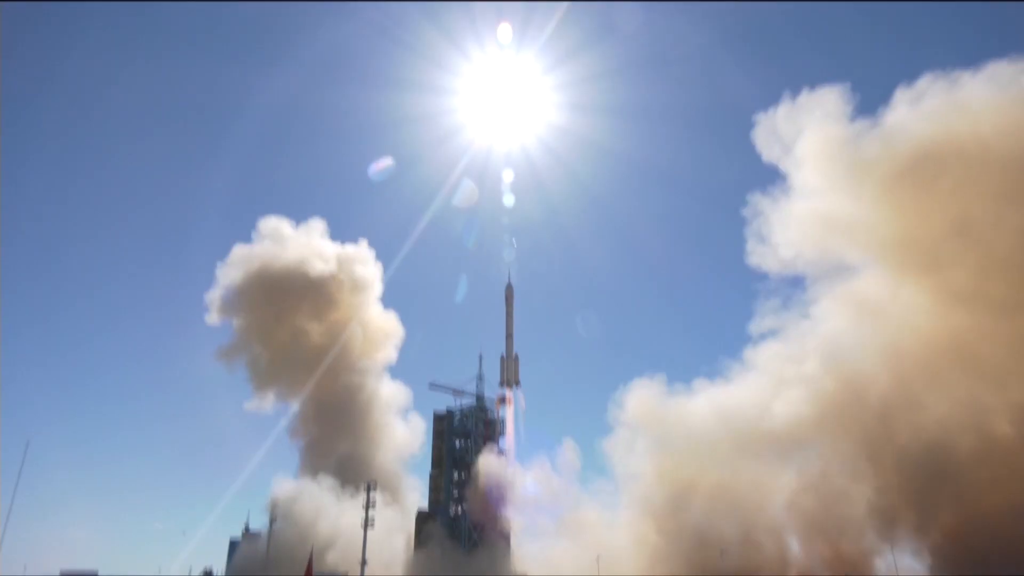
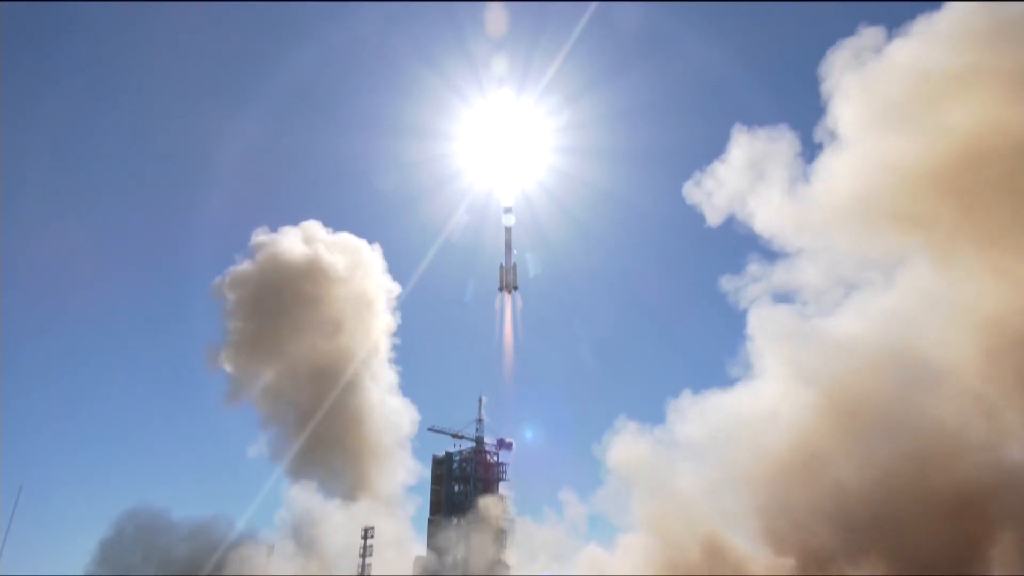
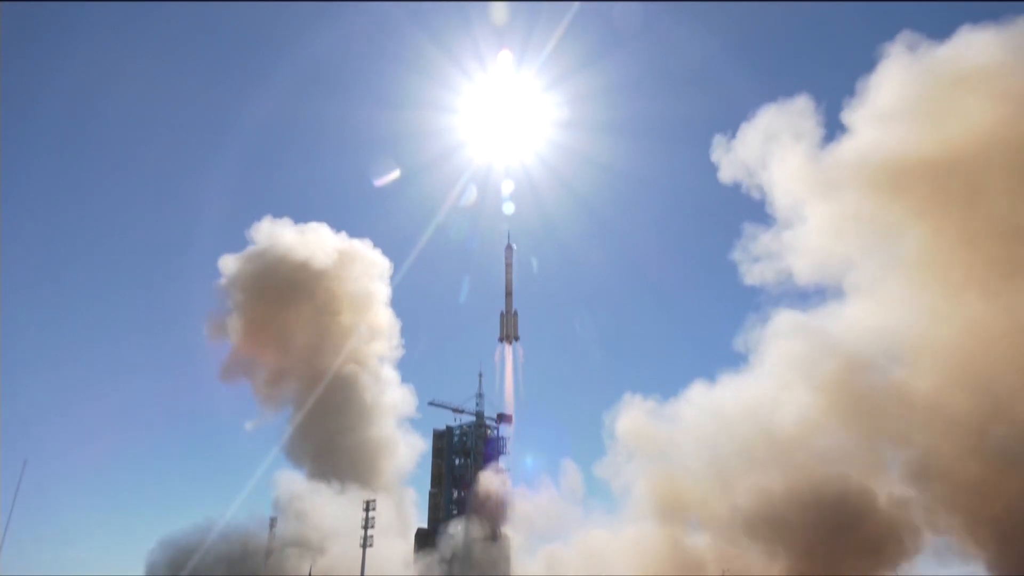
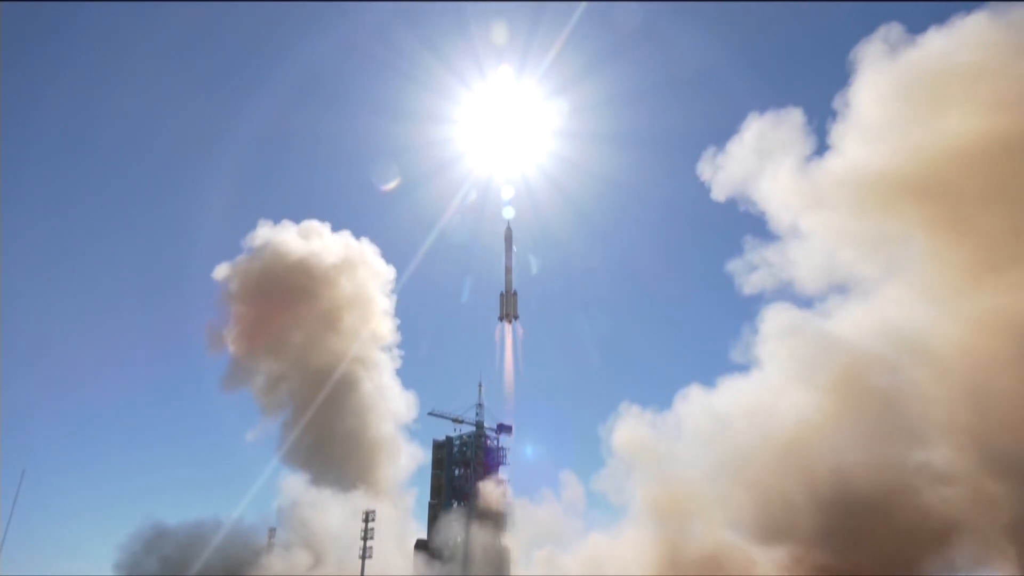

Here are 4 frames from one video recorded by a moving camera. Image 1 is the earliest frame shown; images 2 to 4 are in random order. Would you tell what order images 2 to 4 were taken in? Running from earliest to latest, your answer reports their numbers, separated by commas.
3, 4, 2
